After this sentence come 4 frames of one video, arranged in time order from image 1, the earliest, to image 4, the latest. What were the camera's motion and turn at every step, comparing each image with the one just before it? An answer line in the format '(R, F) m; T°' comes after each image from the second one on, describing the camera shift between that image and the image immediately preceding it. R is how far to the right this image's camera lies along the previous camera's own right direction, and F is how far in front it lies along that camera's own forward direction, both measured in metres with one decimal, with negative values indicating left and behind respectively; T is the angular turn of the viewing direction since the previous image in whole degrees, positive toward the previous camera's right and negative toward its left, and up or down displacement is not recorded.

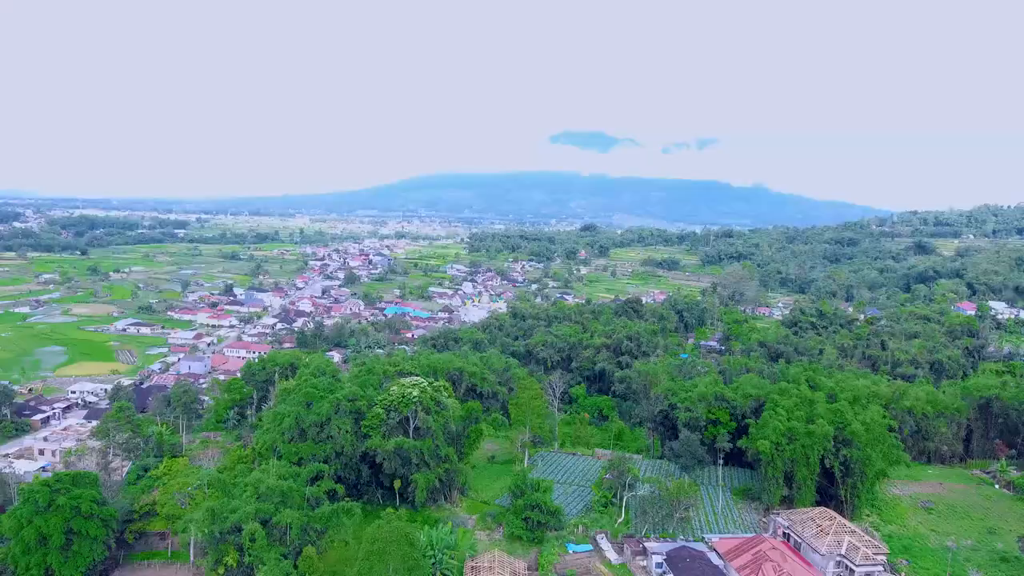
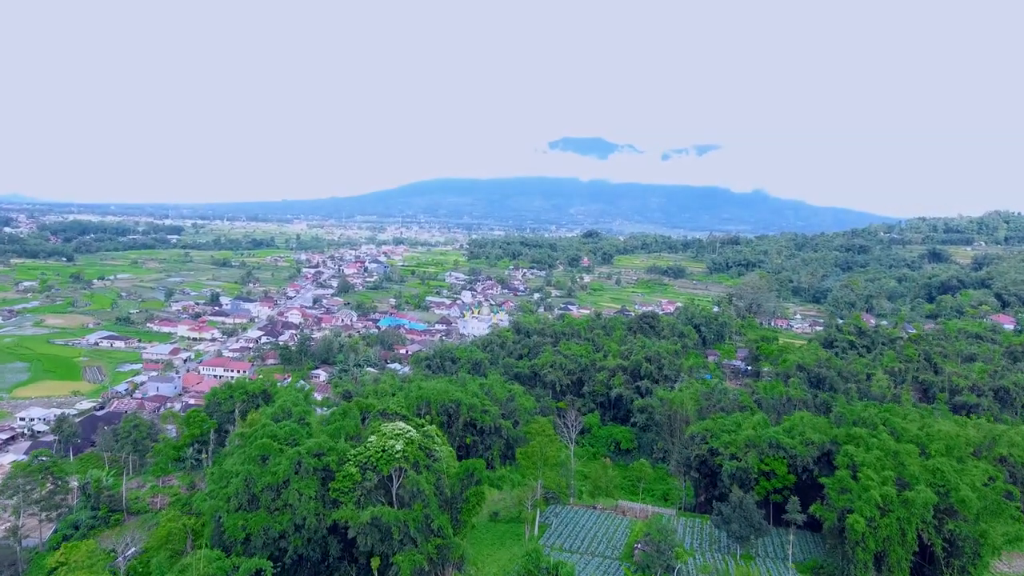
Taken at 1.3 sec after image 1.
(-0.2, +3.2) m; 0°
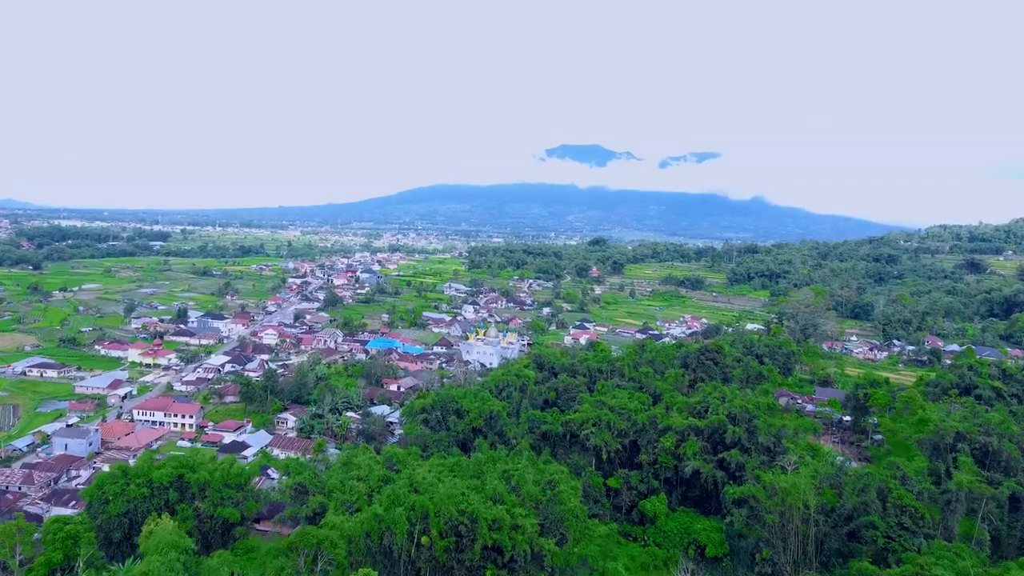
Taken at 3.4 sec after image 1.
(-0.9, +7.0) m; 0°
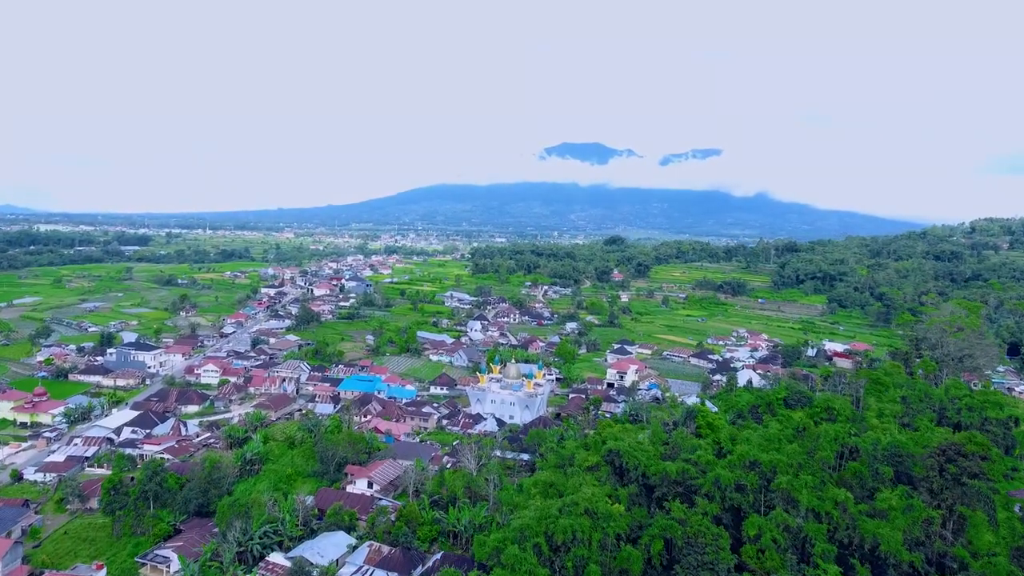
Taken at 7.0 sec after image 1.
(-1.2, +11.5) m; 0°
